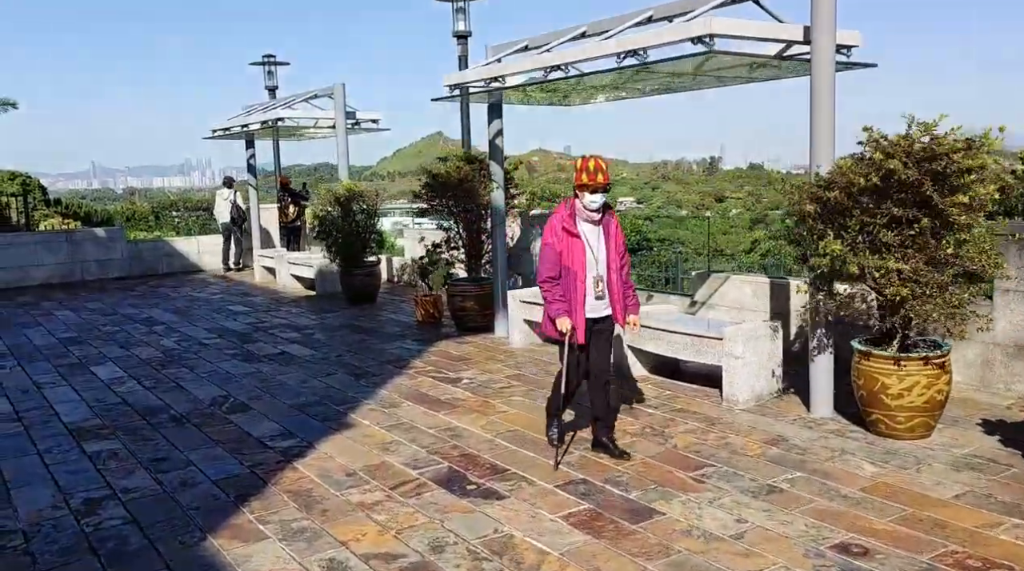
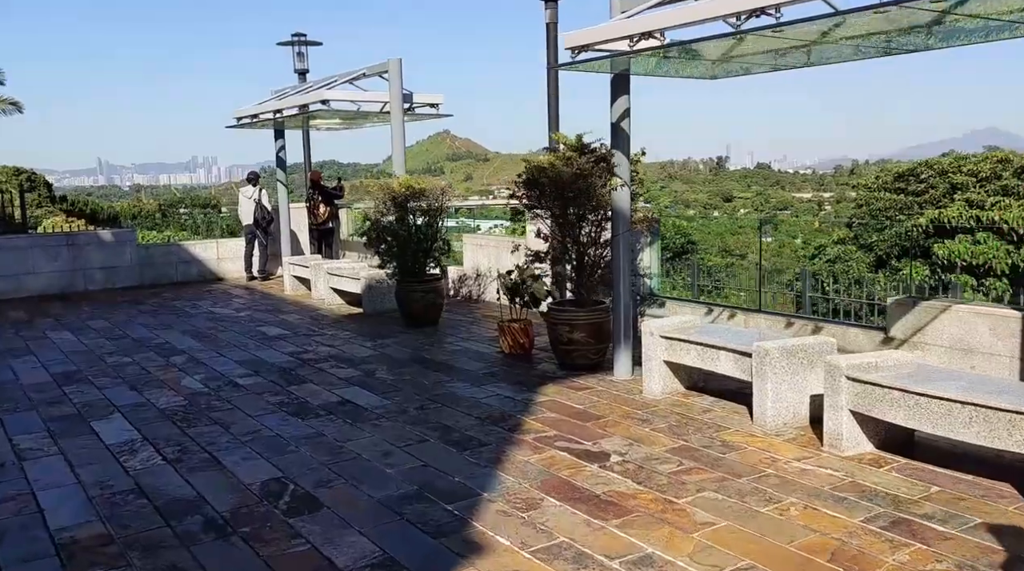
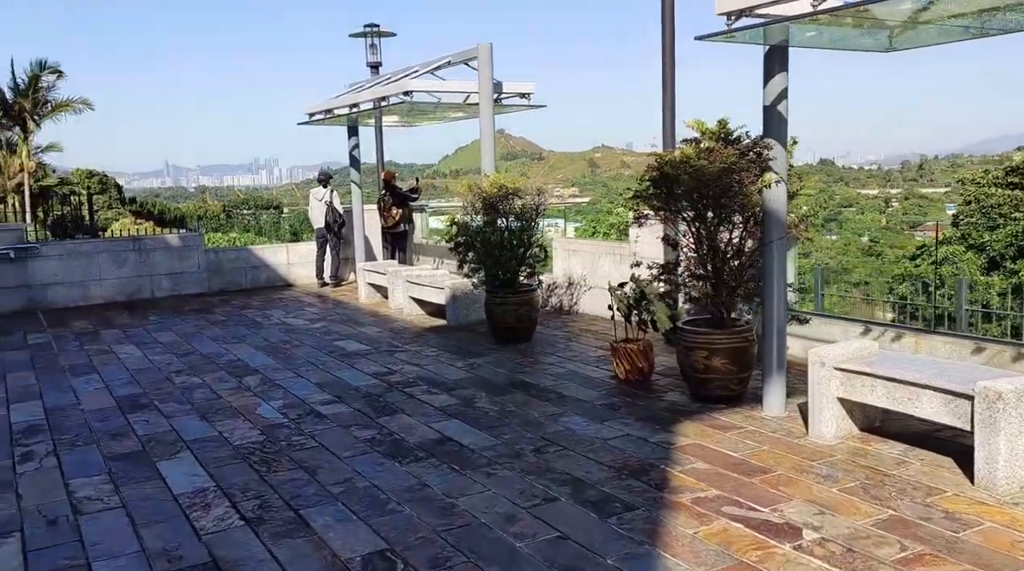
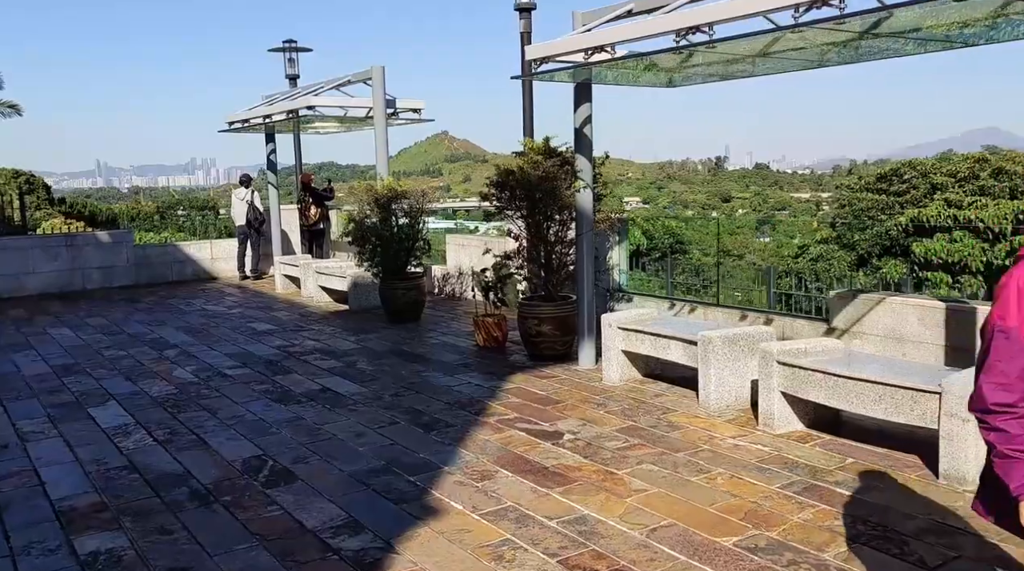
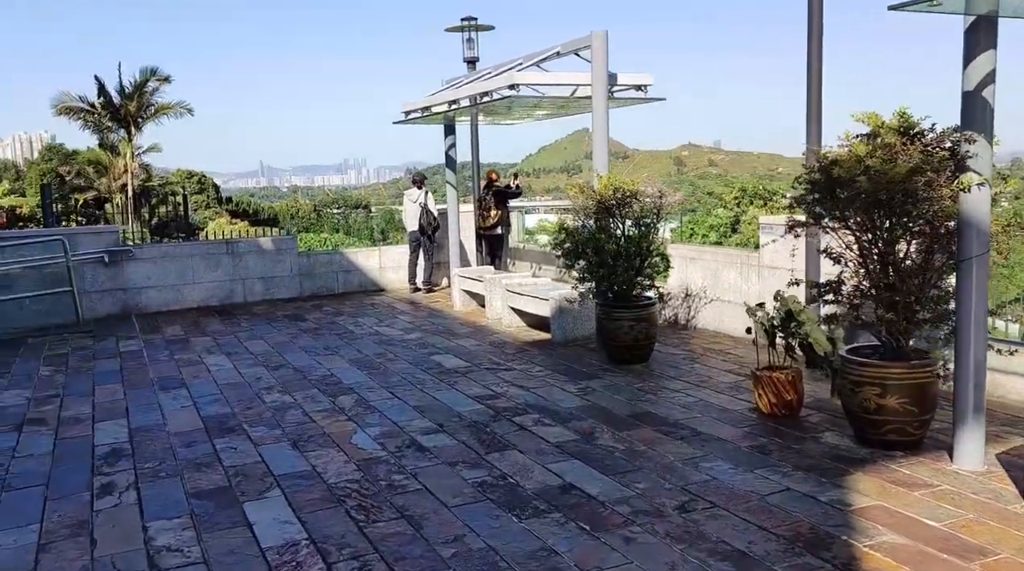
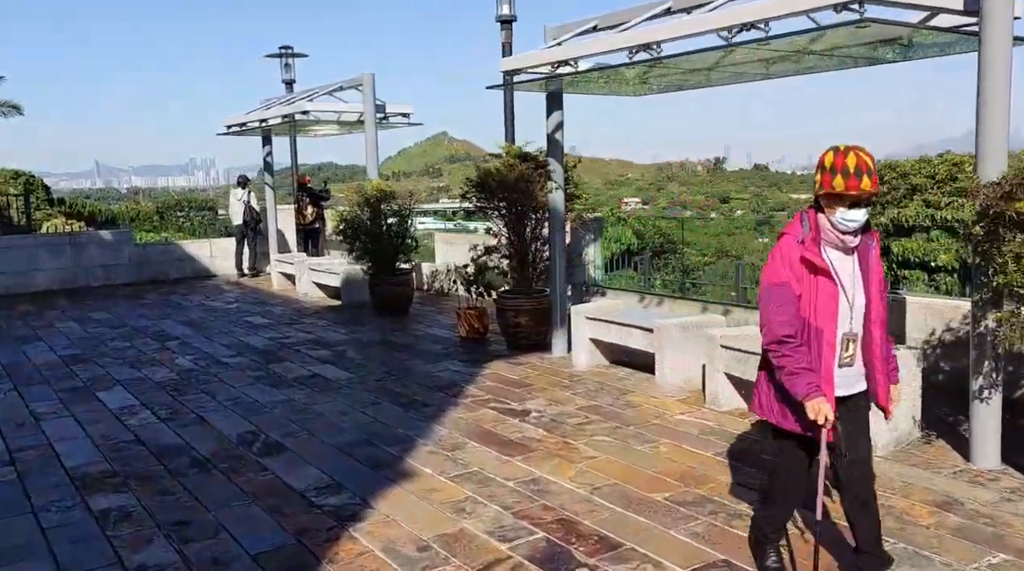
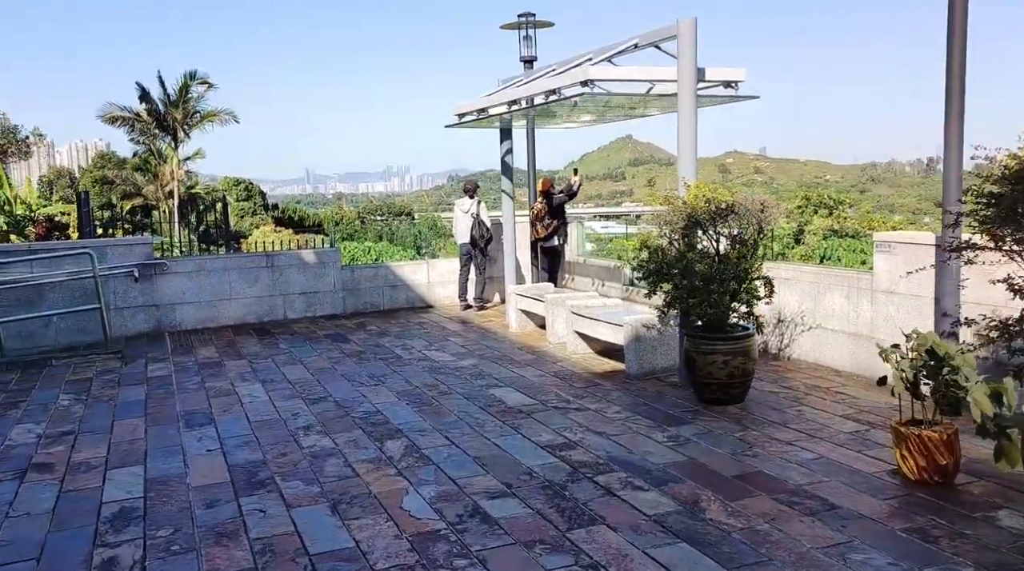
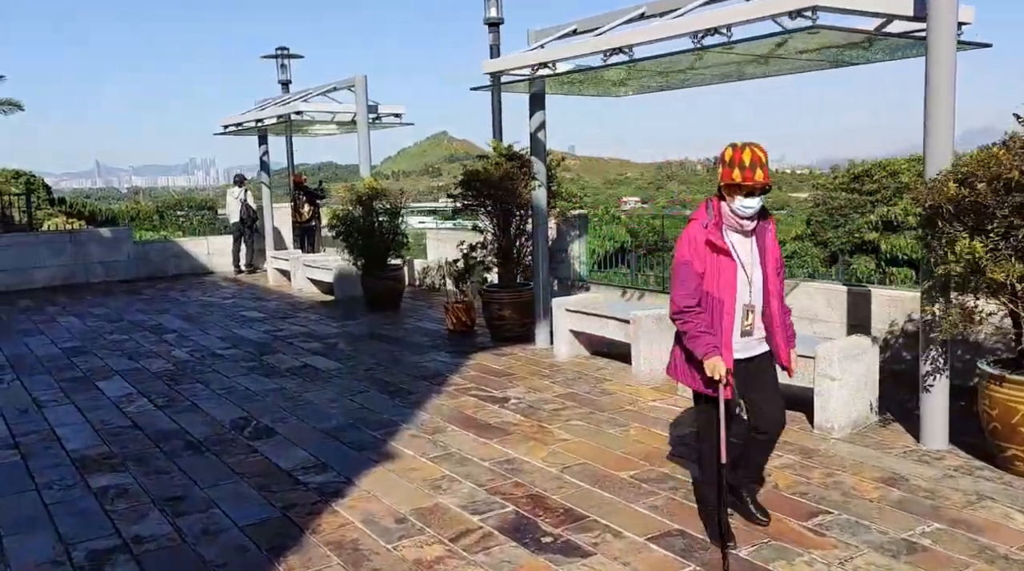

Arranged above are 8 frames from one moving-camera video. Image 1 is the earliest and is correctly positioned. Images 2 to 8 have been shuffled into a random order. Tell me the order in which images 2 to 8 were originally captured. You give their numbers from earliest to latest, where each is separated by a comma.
8, 6, 4, 2, 3, 5, 7
